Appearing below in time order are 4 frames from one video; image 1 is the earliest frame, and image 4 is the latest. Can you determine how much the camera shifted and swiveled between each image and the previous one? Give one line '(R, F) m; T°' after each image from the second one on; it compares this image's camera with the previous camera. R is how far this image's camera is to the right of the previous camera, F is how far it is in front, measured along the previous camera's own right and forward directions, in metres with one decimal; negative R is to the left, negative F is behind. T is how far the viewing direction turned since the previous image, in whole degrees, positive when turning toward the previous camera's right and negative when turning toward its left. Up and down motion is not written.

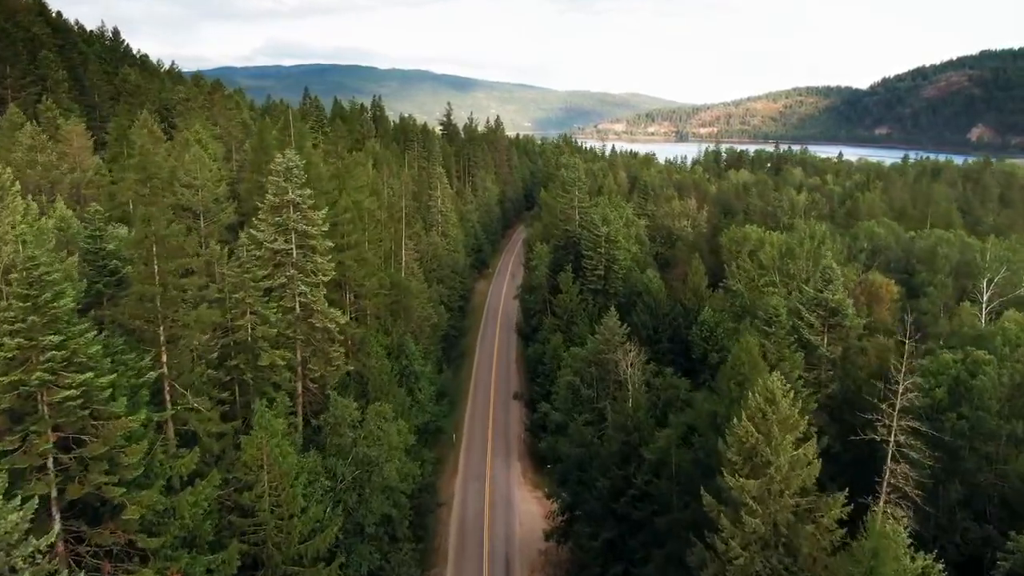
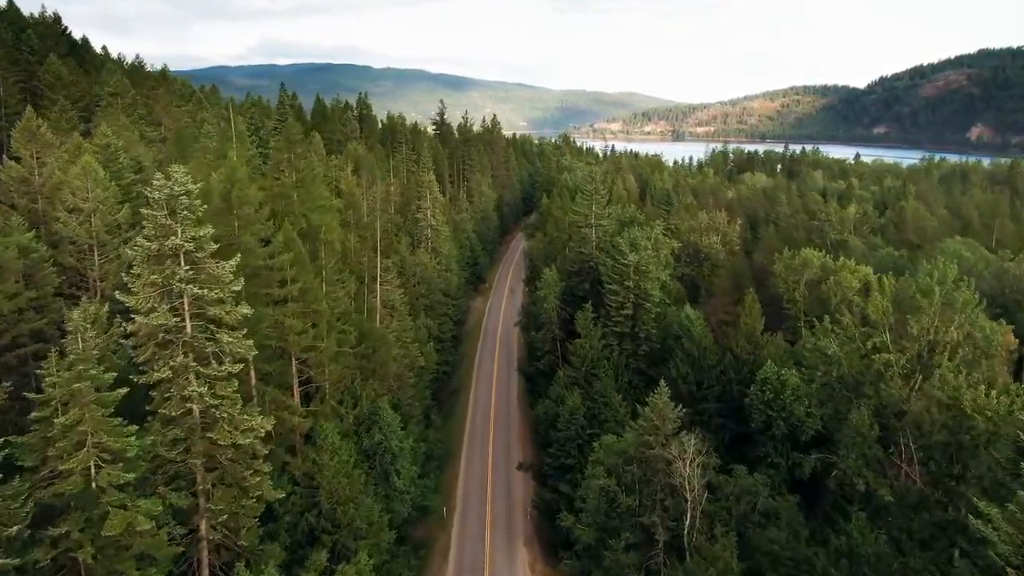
(-0.7, +13.1) m; 0°
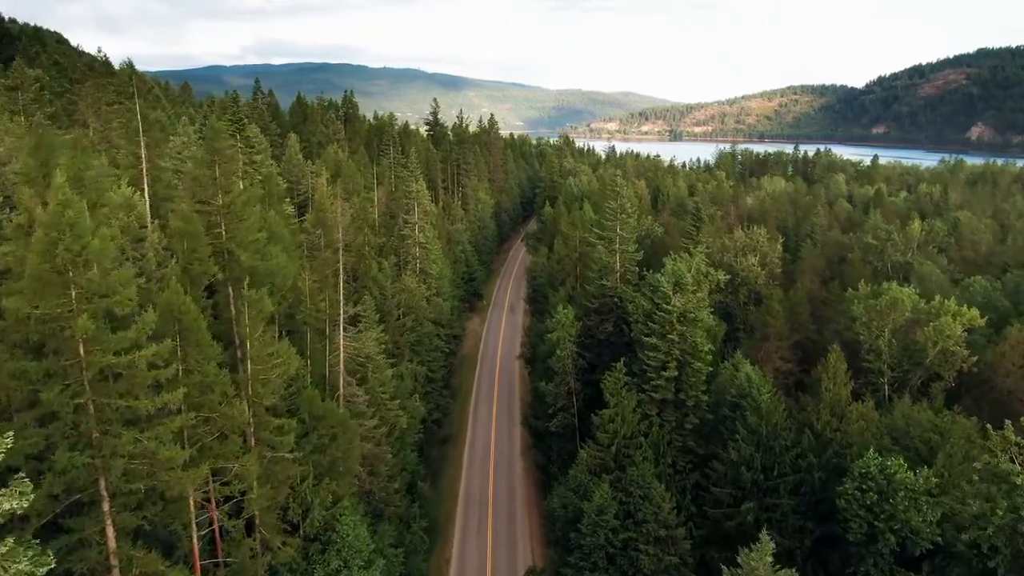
(-0.7, +12.0) m; 0°
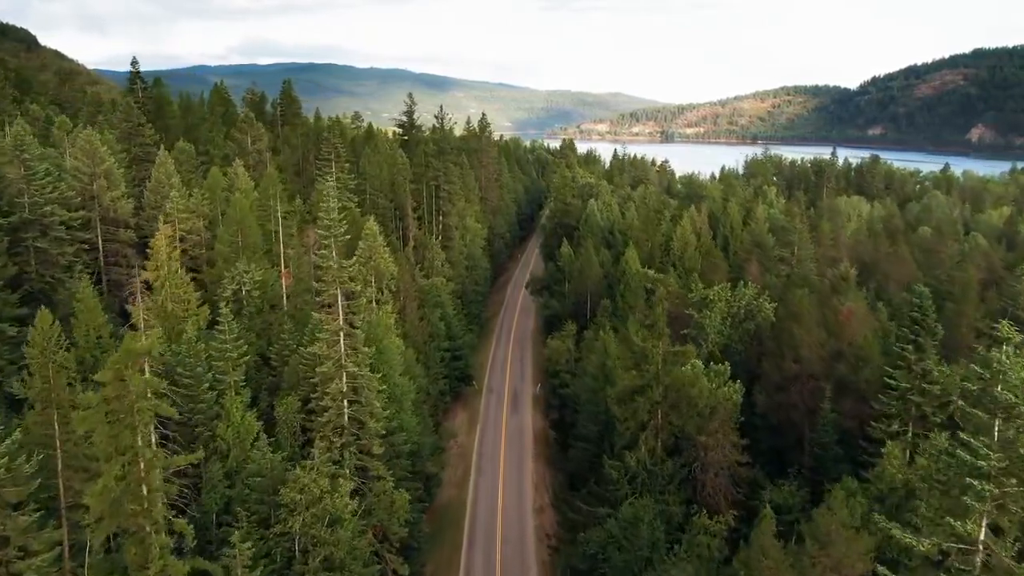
(-1.8, +36.0) m; +1°
